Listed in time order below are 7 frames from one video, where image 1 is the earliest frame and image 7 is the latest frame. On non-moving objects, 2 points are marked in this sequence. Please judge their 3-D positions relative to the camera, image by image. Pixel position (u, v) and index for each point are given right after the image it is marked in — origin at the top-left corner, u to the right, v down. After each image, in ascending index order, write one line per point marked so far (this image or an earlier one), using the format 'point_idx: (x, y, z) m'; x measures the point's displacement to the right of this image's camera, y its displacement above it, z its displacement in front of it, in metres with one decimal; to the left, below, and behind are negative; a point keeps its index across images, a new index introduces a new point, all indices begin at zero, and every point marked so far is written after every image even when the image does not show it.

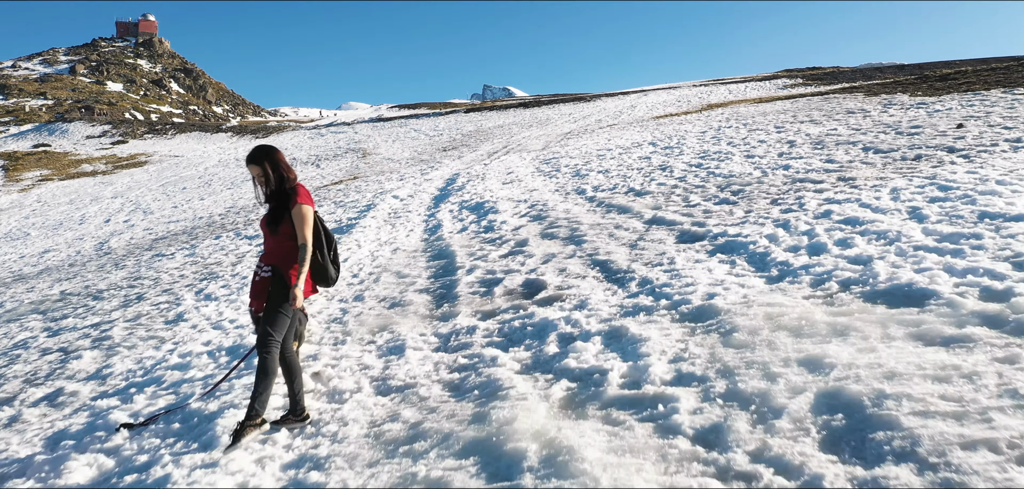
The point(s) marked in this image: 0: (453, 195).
0: (-1.5, +1.2, +14.5) m
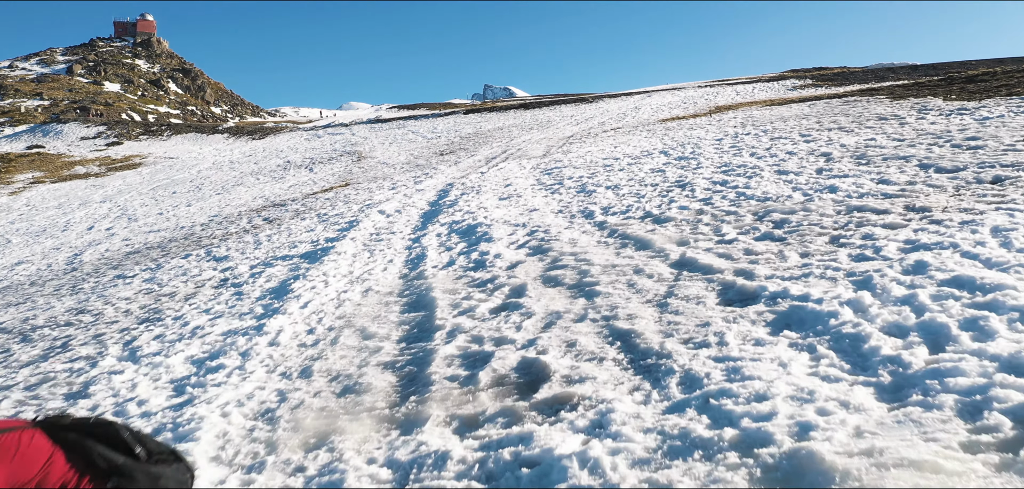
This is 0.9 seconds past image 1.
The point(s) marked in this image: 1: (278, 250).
0: (-1.5, +0.7, +12.9) m
1: (-5.3, -0.2, +12.9) m
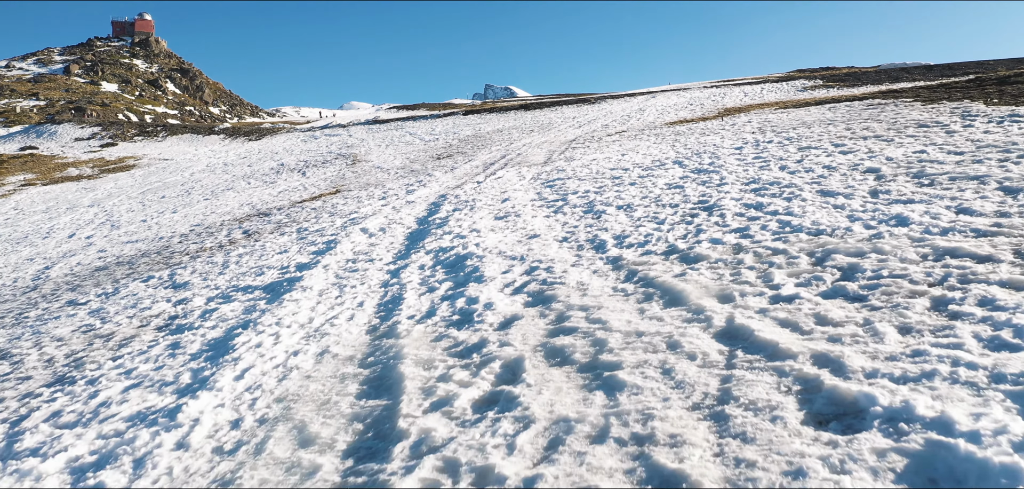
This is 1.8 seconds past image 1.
0: (-1.6, +0.2, +11.4) m
1: (-5.3, -0.7, +11.3) m
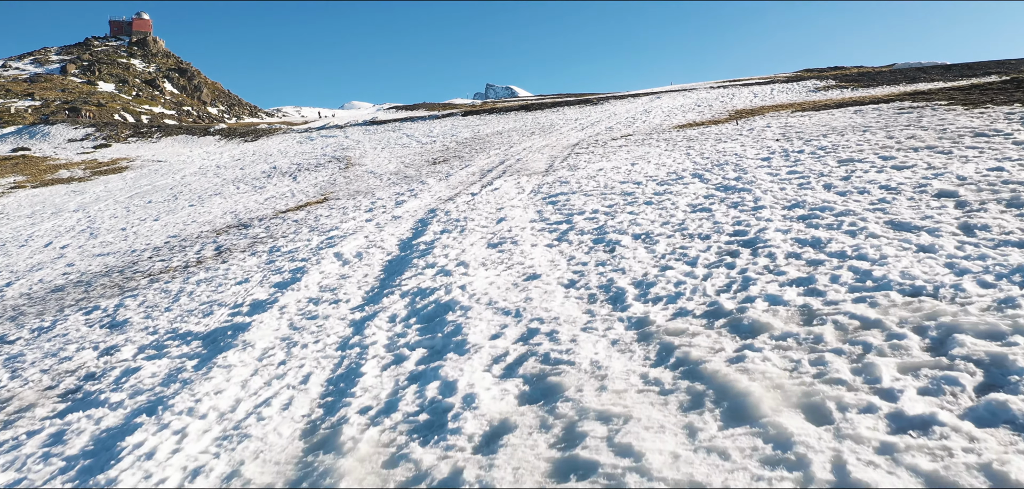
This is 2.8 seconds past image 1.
0: (-1.7, -0.4, +9.6) m
1: (-5.4, -1.2, +9.5) m
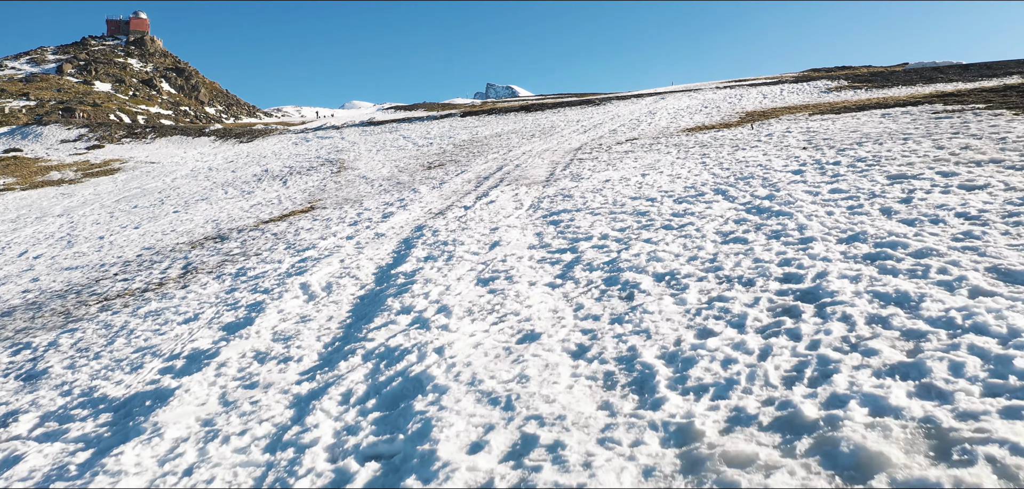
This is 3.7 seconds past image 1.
0: (-1.8, -0.9, +7.9) m
1: (-5.5, -1.8, +7.8) m
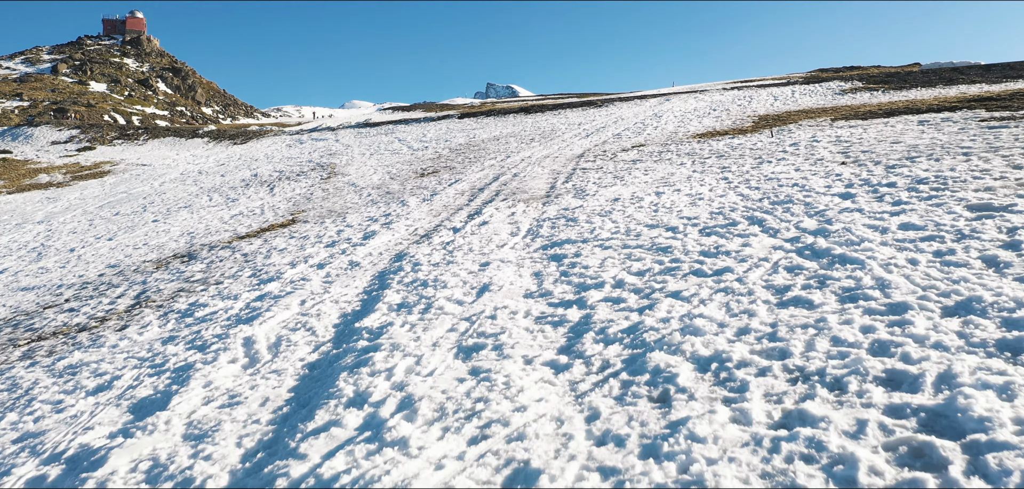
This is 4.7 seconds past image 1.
0: (-1.9, -1.6, +5.9) m
1: (-5.6, -2.5, +5.9) m
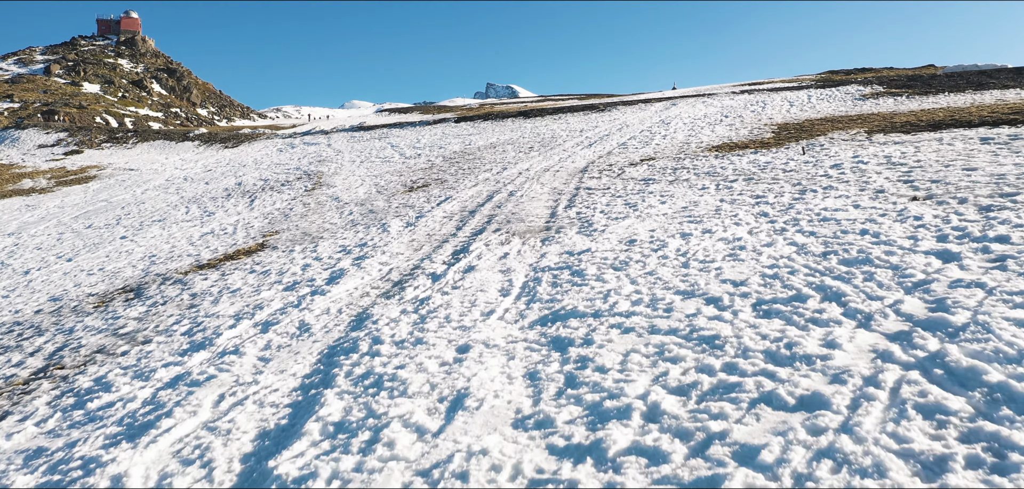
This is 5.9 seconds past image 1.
0: (-2.0, -2.6, +3.3) m
1: (-5.8, -3.5, +3.3) m
